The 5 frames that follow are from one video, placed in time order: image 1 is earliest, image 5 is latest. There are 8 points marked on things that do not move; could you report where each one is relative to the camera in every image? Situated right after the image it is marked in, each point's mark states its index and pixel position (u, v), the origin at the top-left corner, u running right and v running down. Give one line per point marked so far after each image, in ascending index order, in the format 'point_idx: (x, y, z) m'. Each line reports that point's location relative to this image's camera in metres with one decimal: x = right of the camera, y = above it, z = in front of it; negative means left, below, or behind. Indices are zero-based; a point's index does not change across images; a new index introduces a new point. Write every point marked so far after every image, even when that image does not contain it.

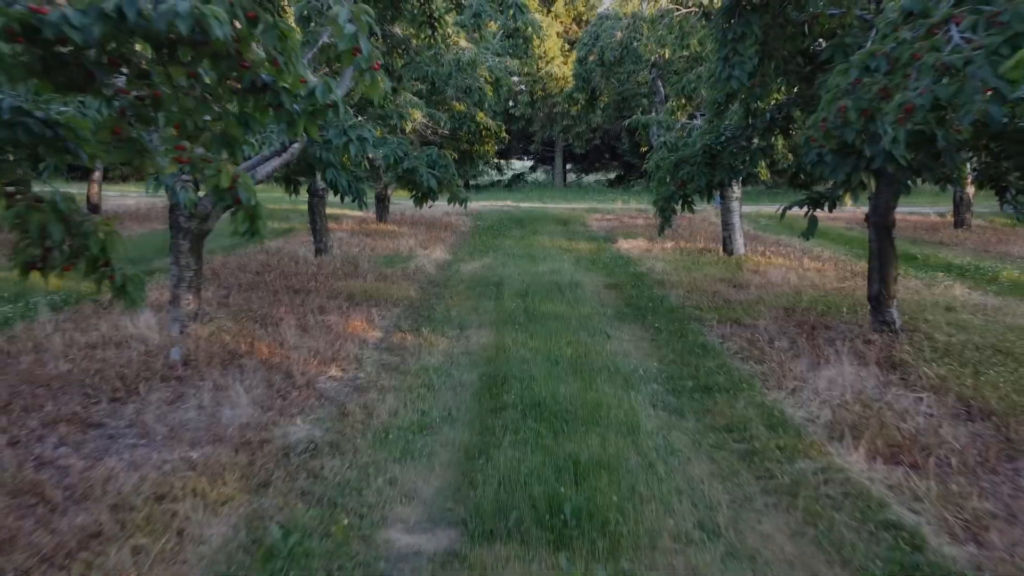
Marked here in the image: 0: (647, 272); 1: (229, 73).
0: (+2.3, +0.3, +11.7) m
1: (-1.4, +1.1, +3.5) m
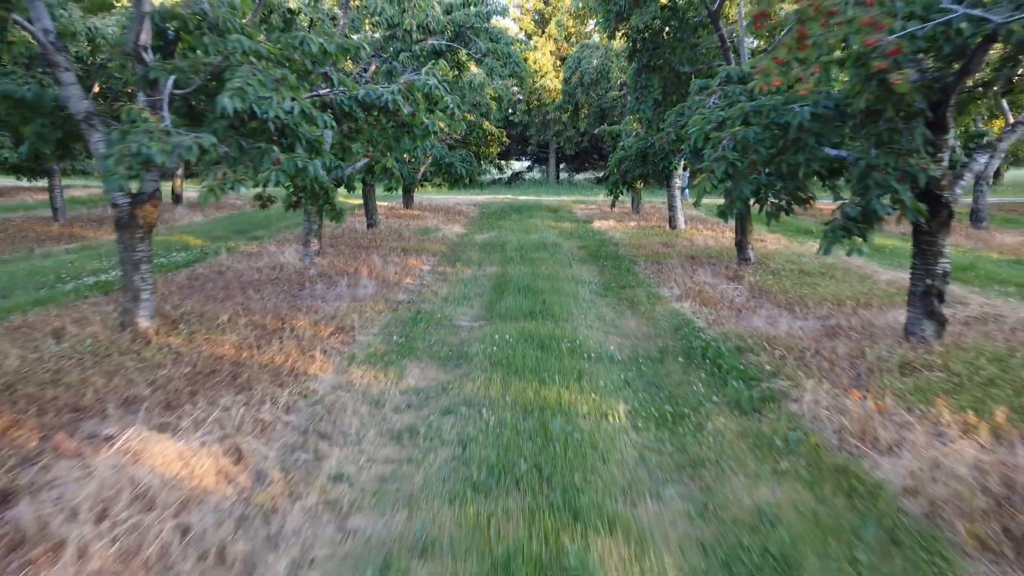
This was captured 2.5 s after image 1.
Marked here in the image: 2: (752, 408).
0: (+2.3, +1.2, +16.4) m
1: (-1.4, +2.0, +8.2) m
2: (+1.9, -0.9, +5.2) m
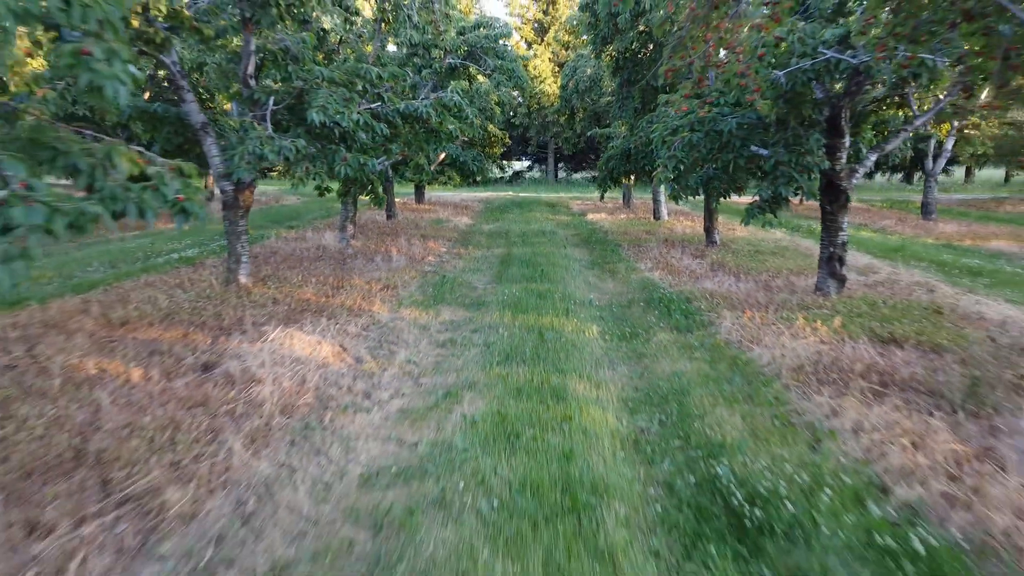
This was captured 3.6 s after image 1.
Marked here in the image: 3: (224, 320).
0: (+2.4, +1.6, +18.7) m
1: (-1.4, +2.5, +10.5) m
2: (+1.9, -0.5, +7.5) m
3: (-3.1, -0.3, +7.4) m
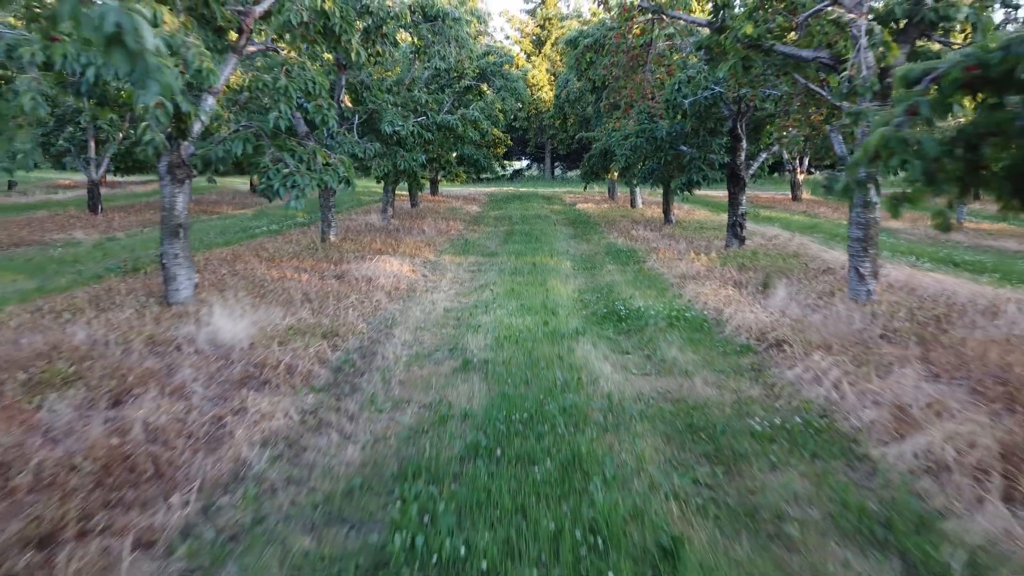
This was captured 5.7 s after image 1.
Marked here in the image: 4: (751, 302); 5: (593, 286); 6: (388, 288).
0: (+2.4, +2.5, +23.1) m
1: (-1.3, +3.3, +14.9) m
2: (+2.0, +0.4, +11.9) m
3: (-3.1, +0.5, +11.7) m
4: (+2.8, -0.2, +8.1) m
5: (+1.2, 0.0, +9.9) m
6: (-1.7, 0.0, +9.3) m
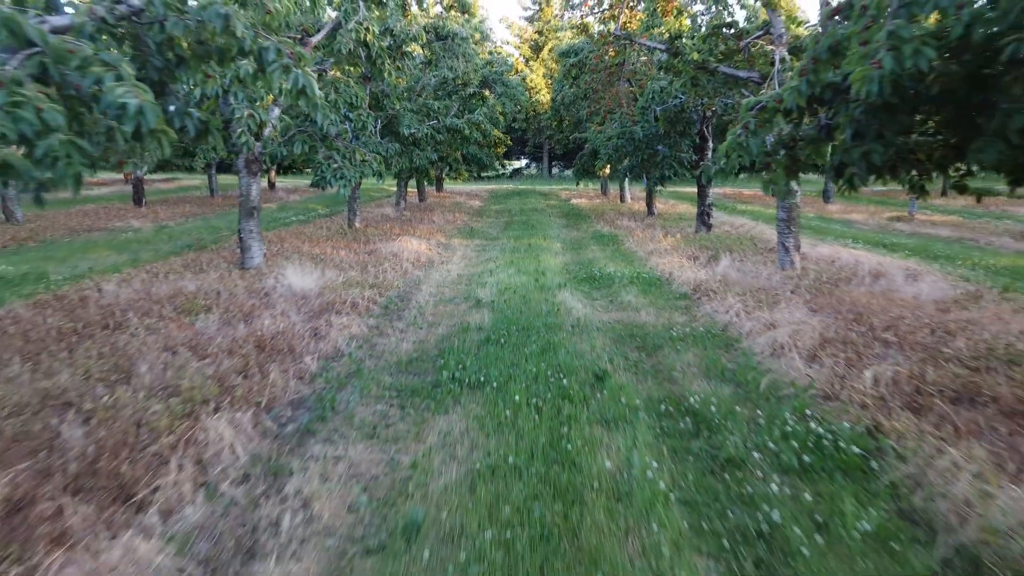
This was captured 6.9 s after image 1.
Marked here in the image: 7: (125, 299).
0: (+2.4, +3.0, +25.3) m
1: (-1.3, +3.8, +17.1) m
2: (+2.0, +0.9, +14.2) m
3: (-3.1, +1.0, +14.0) m
4: (+2.8, +0.3, +10.4) m
5: (+1.2, +0.5, +12.2) m
6: (-1.7, +0.5, +11.6) m
7: (-4.5, -0.1, +7.9) m
